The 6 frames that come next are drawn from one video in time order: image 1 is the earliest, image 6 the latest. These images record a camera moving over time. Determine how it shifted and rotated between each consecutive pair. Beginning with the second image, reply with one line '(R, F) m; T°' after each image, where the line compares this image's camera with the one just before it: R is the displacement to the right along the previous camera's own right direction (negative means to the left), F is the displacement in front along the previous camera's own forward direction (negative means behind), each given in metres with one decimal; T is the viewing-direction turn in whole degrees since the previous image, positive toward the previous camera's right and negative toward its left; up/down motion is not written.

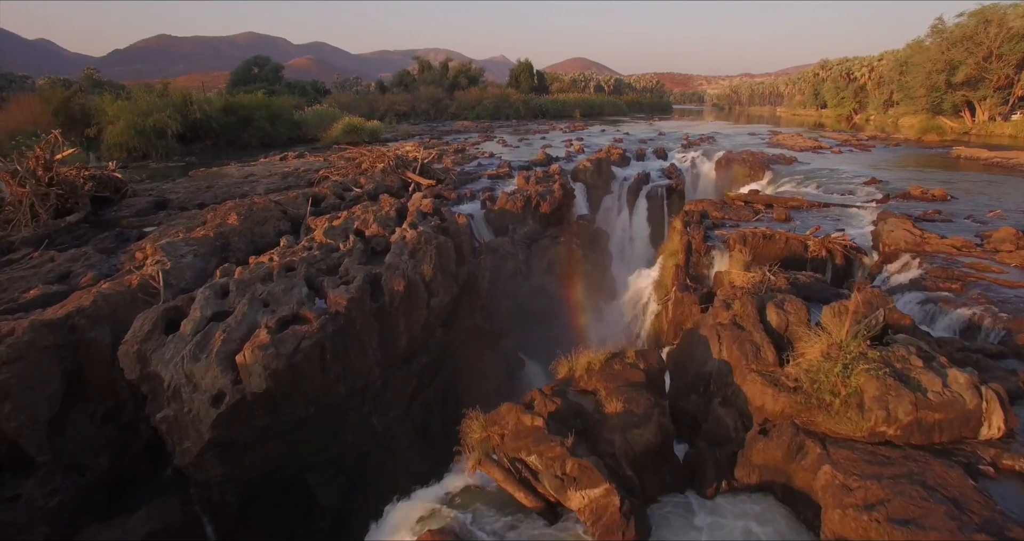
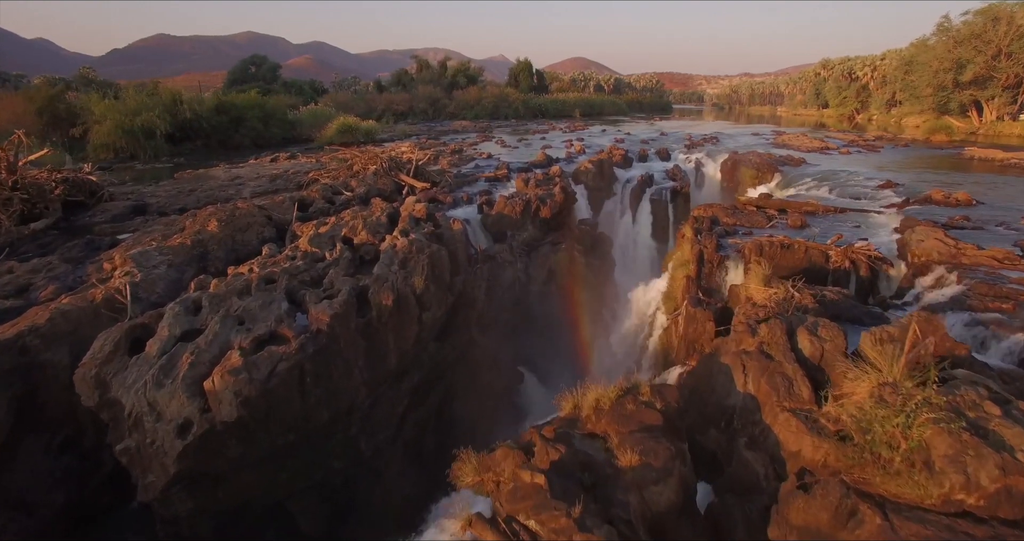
(0.0, +0.8) m; 0°
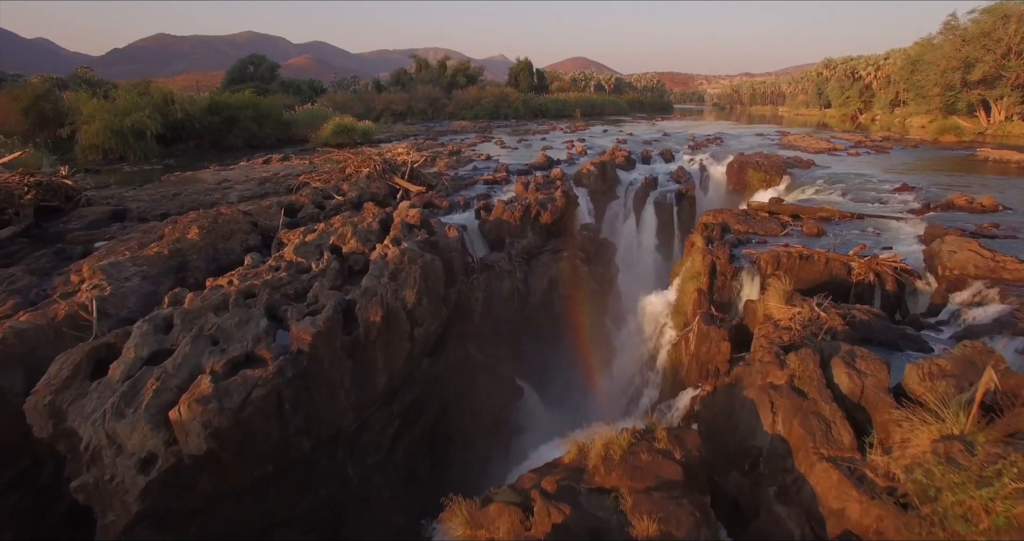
(0.0, +0.7) m; 0°
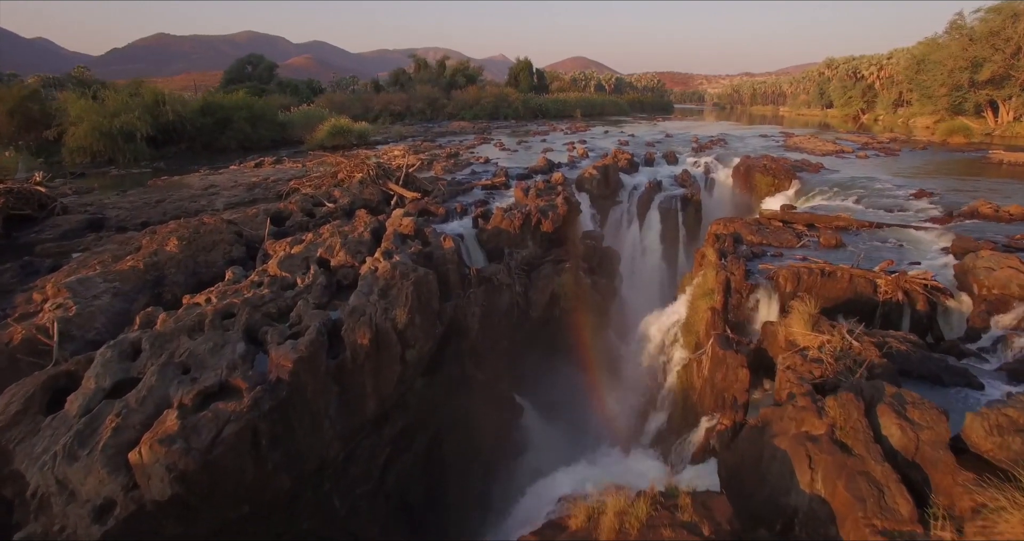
(0.0, +0.7) m; 0°
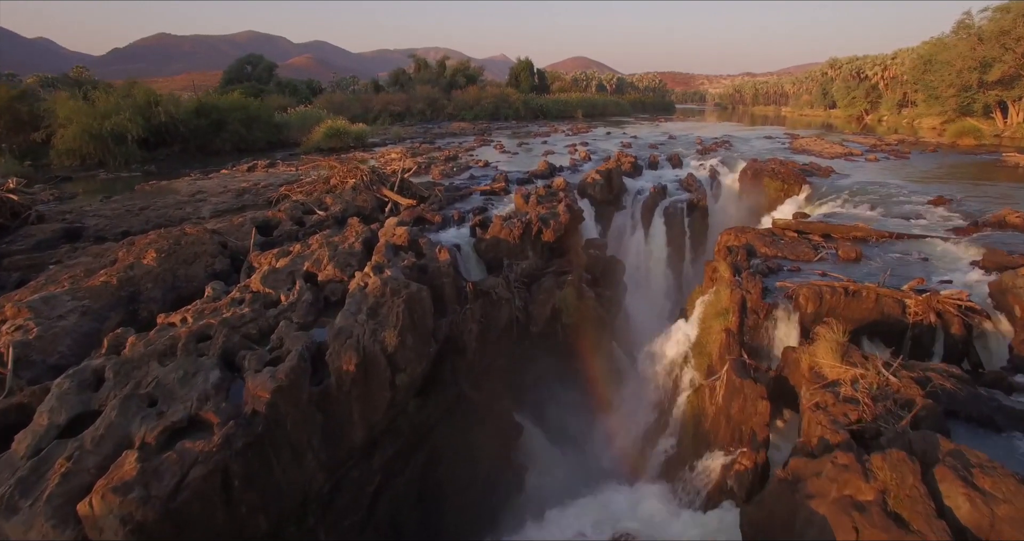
(0.0, +0.6) m; 0°
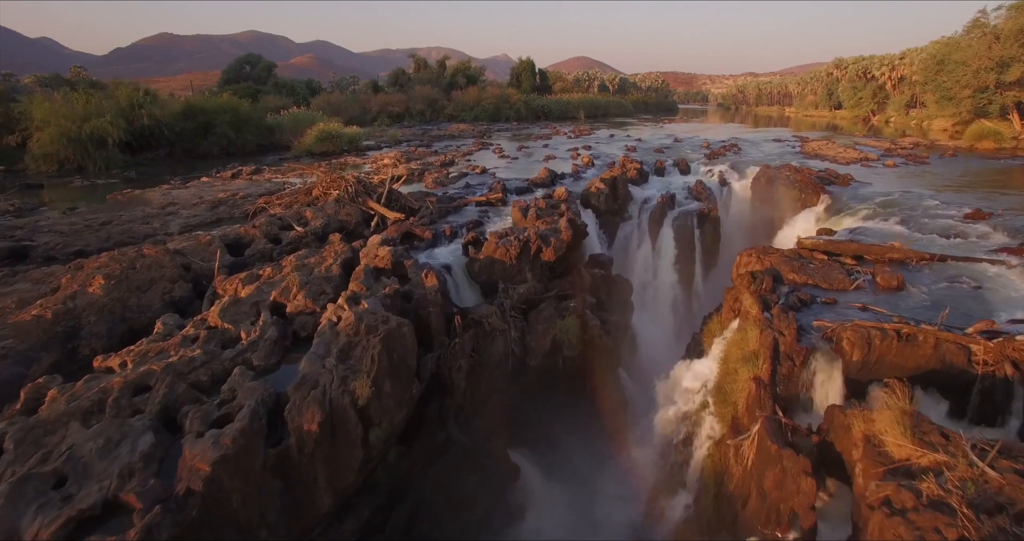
(+0.1, +1.2) m; 0°
